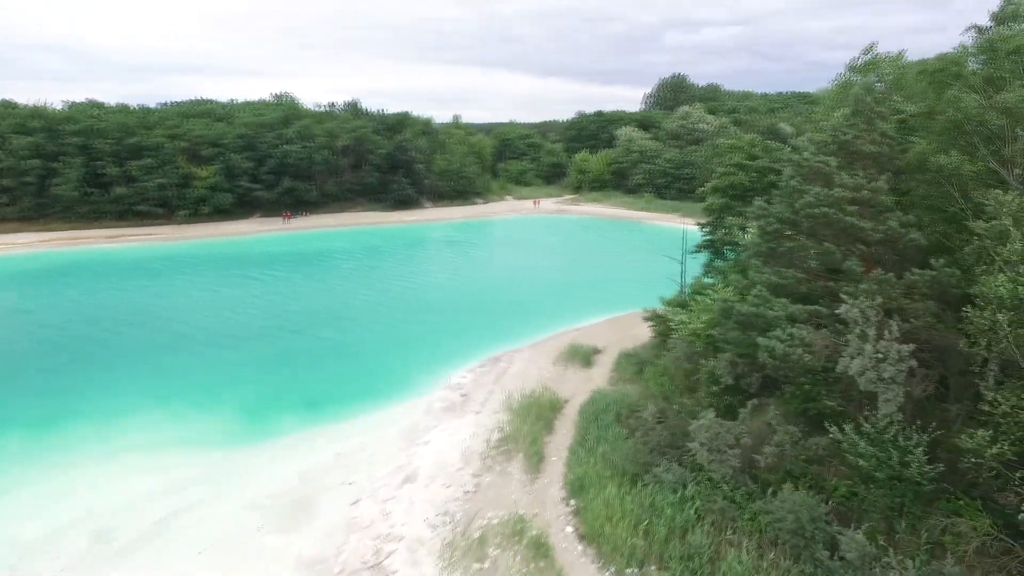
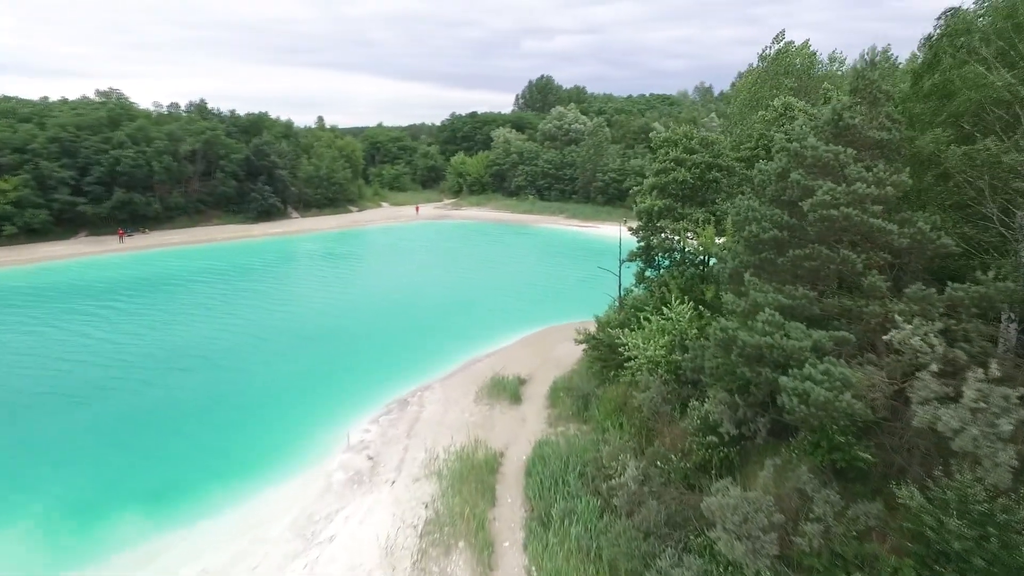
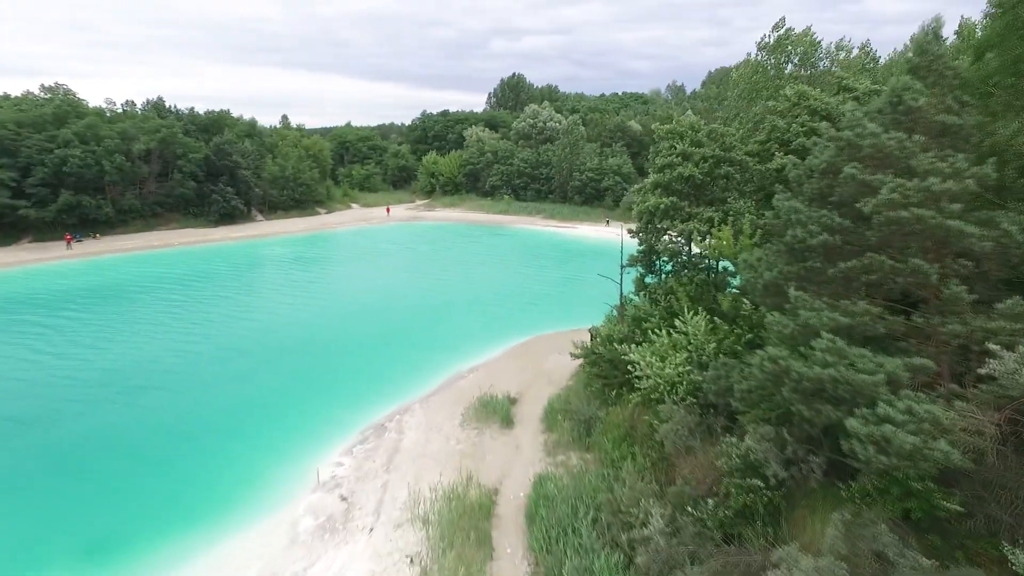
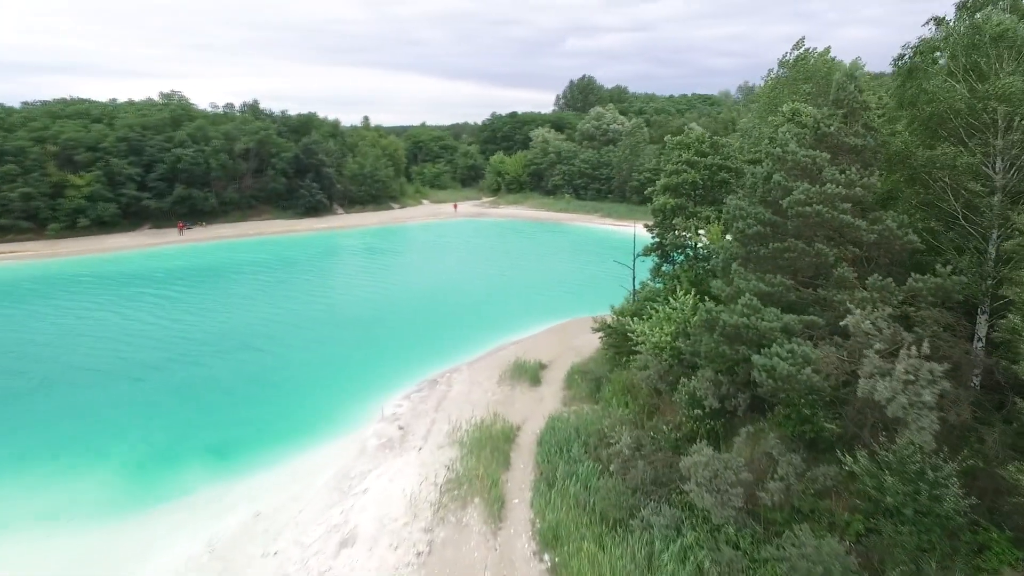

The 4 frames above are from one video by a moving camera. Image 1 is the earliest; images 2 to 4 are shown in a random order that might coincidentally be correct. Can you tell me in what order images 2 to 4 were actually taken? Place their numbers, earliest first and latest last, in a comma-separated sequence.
4, 2, 3
